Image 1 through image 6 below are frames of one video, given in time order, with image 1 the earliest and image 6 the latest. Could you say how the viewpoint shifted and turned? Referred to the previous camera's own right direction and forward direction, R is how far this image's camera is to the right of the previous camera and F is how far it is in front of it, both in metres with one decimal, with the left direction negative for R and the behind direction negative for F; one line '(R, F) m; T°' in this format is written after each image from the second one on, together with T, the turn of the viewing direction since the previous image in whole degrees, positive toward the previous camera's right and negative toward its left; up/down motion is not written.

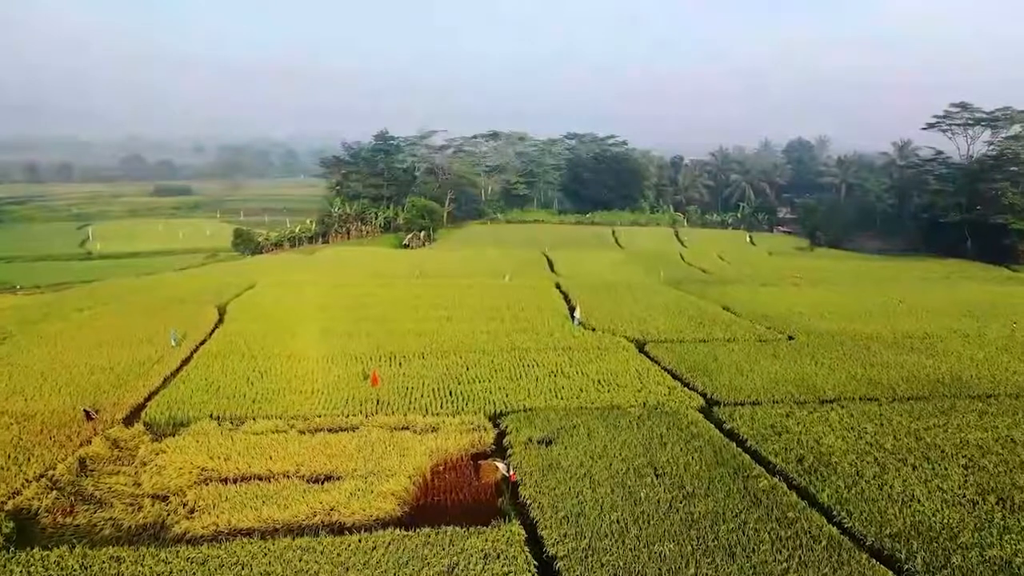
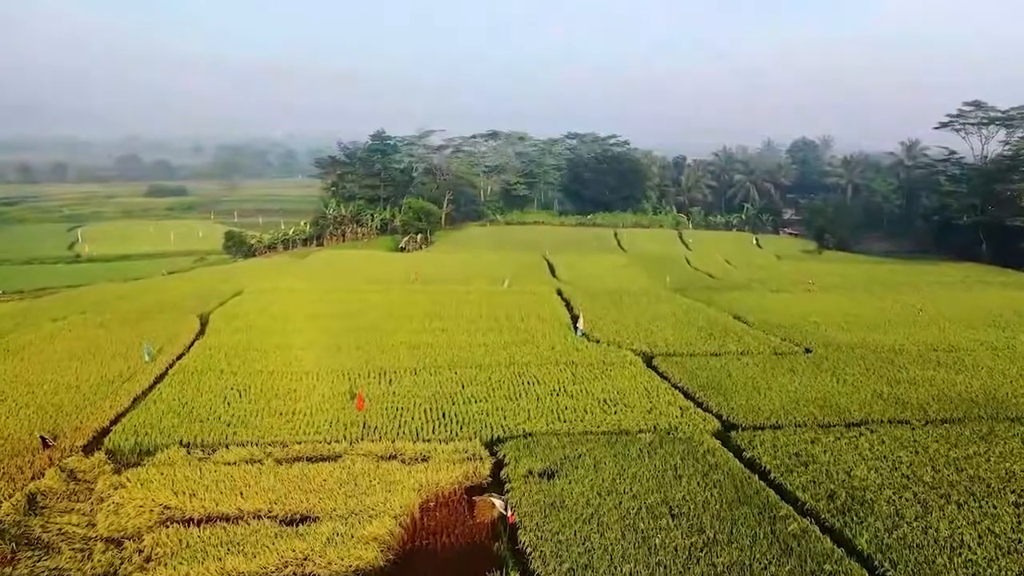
(0.0, +1.4) m; 0°
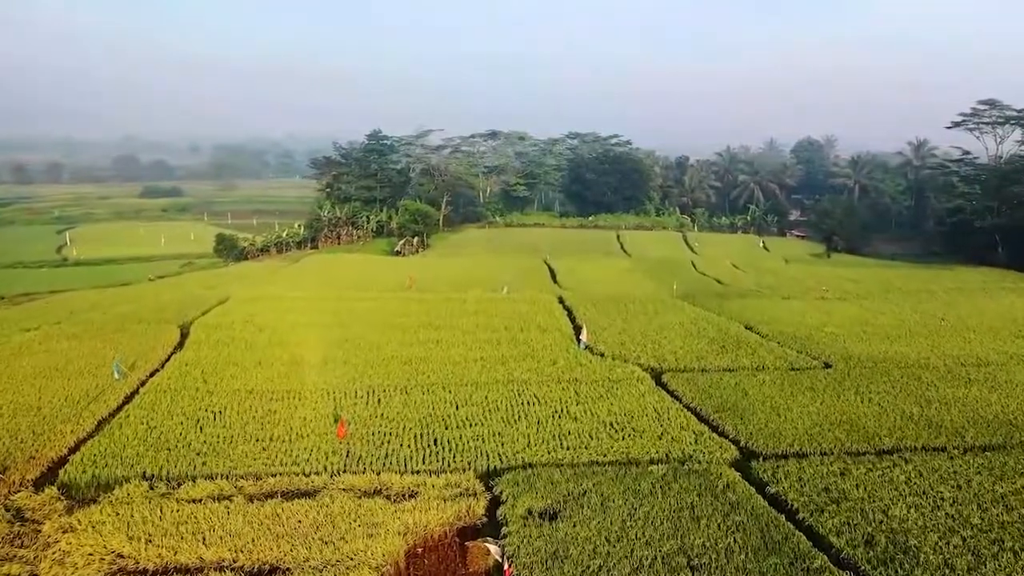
(0.0, +1.4) m; 0°
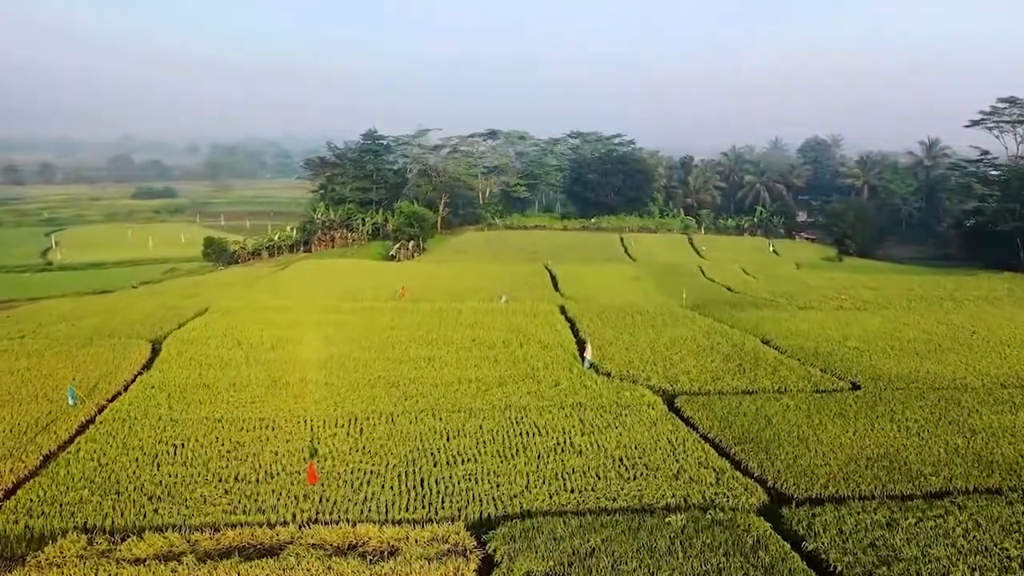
(+0.1, +1.8) m; 0°
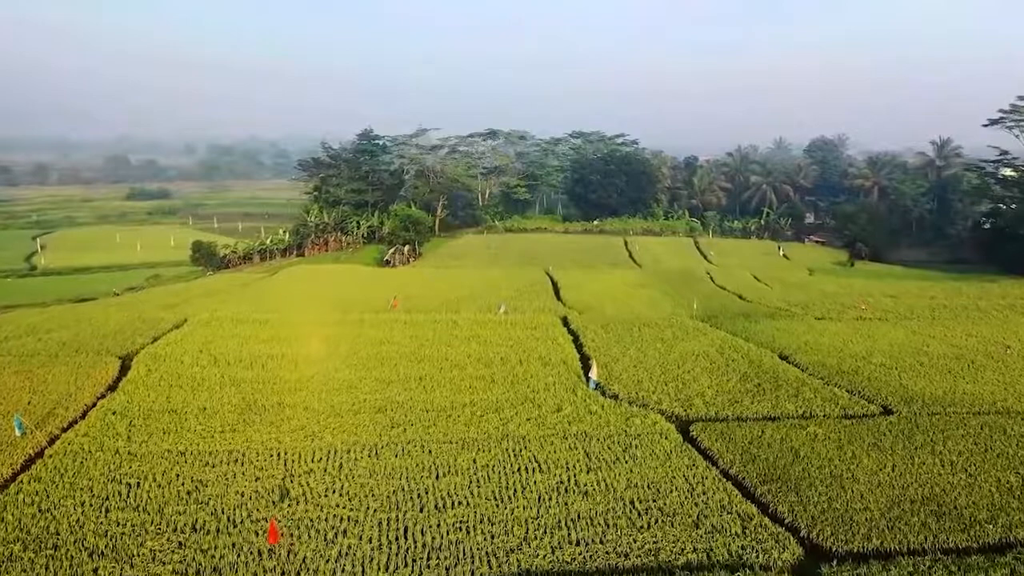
(+0.1, +1.7) m; 0°
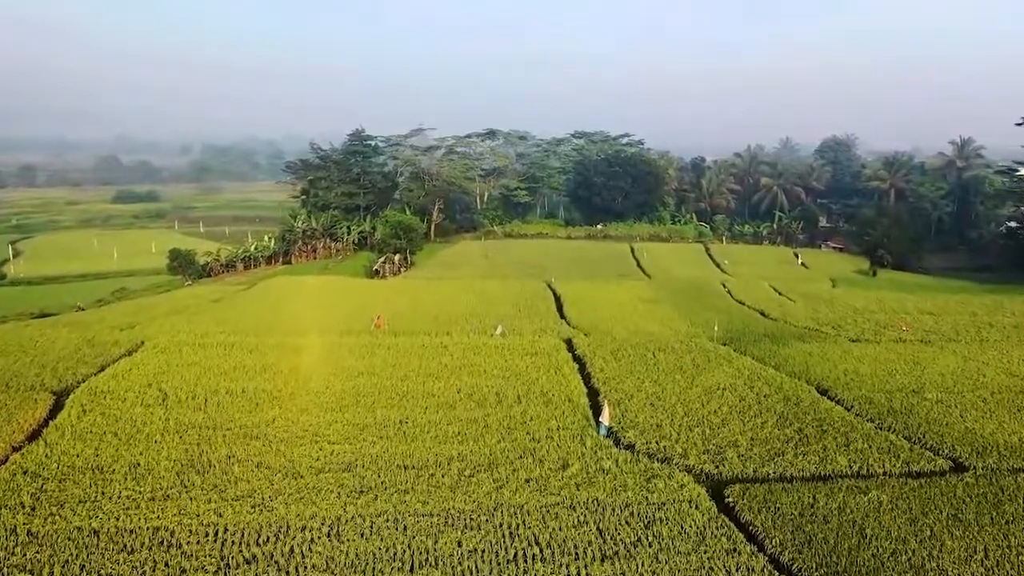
(+0.1, +2.8) m; 0°
